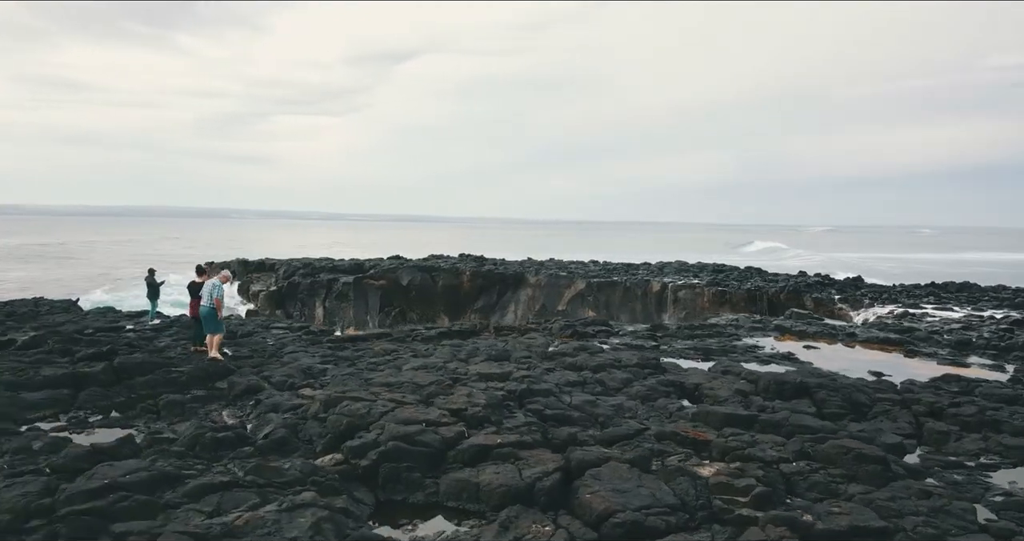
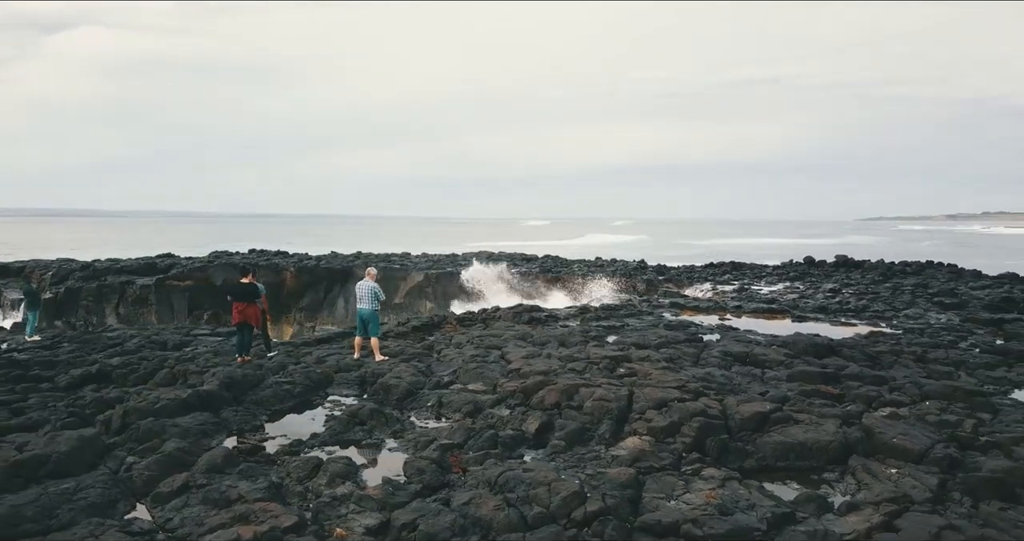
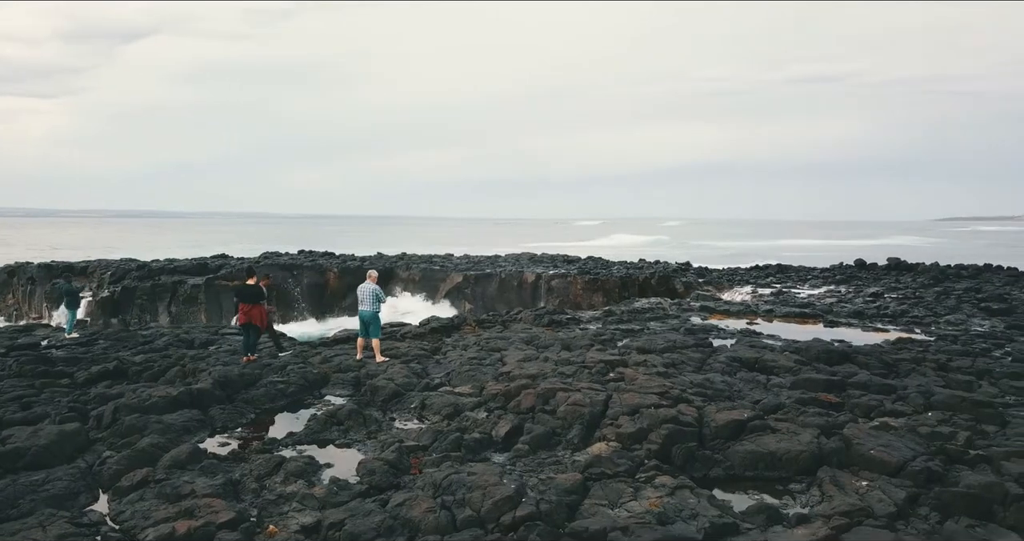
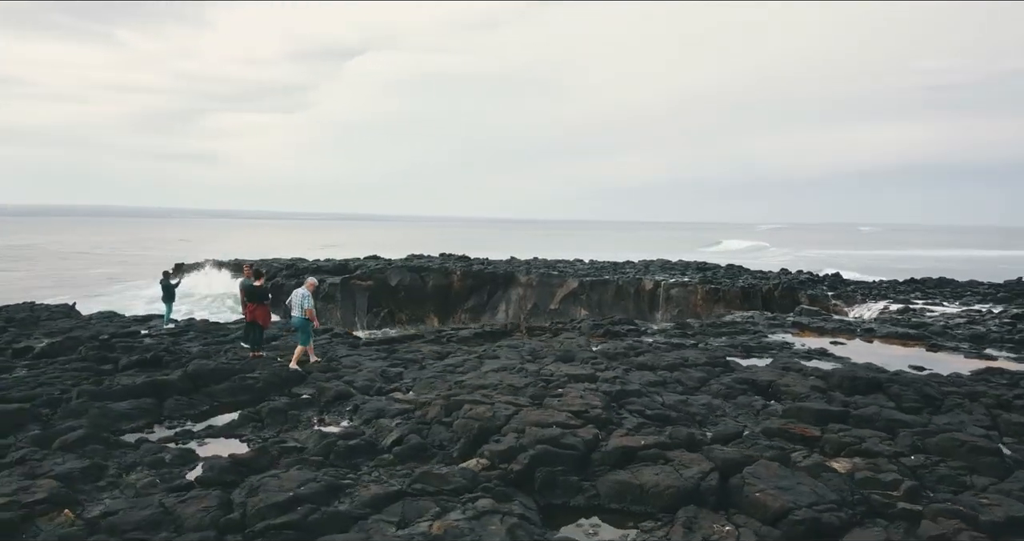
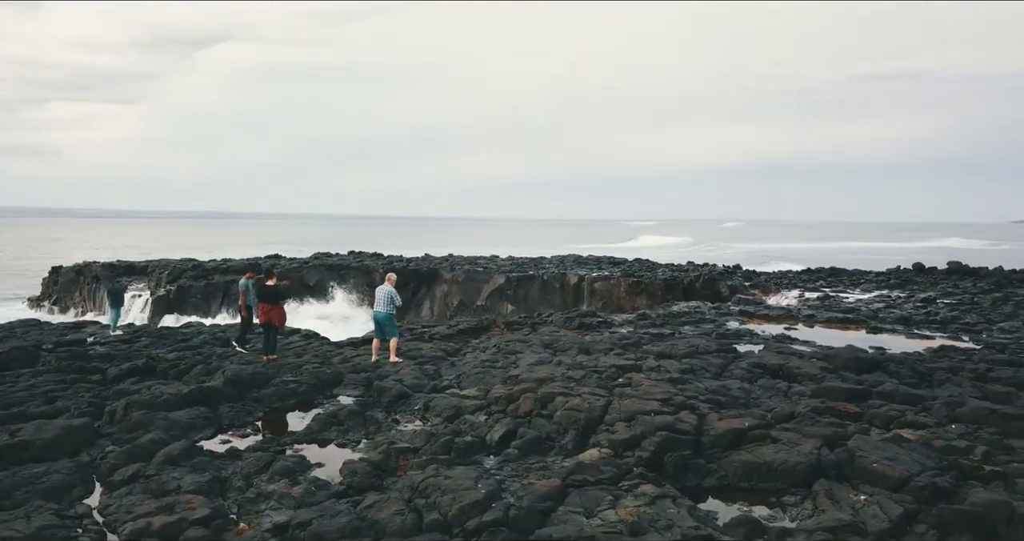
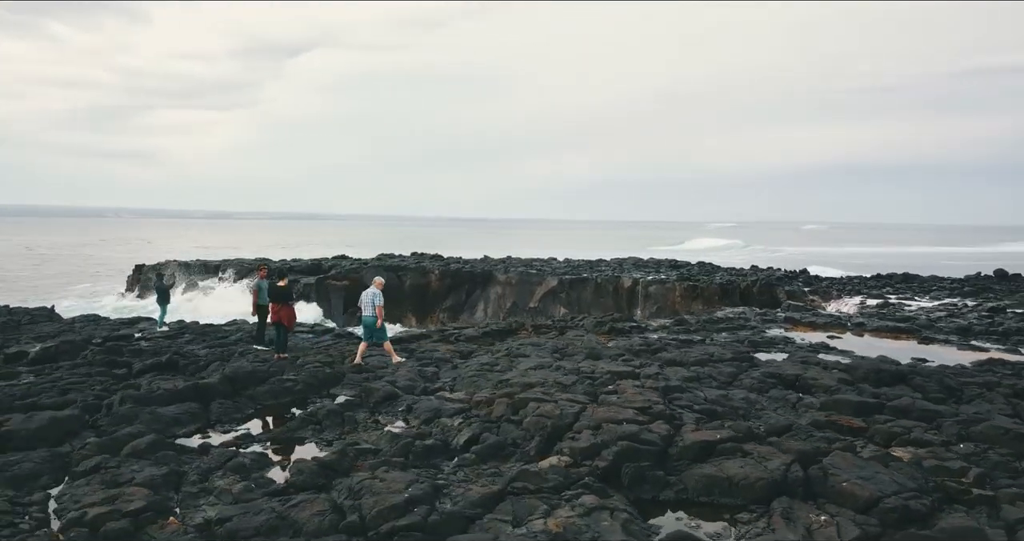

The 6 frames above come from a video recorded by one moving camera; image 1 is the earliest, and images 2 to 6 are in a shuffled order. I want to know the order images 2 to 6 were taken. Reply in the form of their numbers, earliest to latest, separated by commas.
4, 6, 5, 3, 2
